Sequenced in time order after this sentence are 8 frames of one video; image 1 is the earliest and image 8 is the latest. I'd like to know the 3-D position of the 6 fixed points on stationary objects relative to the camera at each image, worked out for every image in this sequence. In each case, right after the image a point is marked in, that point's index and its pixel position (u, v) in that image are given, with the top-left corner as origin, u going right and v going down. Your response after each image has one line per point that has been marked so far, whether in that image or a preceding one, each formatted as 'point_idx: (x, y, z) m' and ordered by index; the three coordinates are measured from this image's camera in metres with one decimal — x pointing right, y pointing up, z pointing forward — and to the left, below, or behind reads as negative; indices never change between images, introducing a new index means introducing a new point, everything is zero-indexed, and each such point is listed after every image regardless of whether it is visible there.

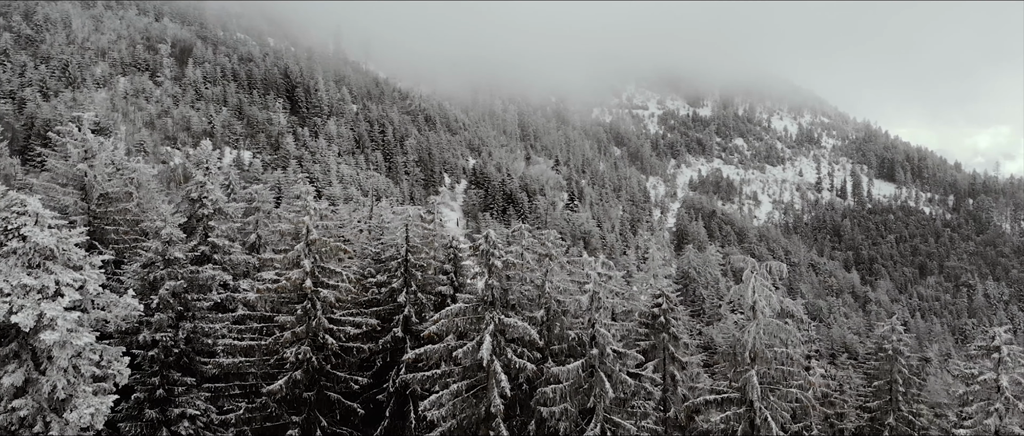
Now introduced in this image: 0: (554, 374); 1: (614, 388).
0: (+1.0, -4.1, +13.2) m
1: (+2.7, -4.6, +13.5) m
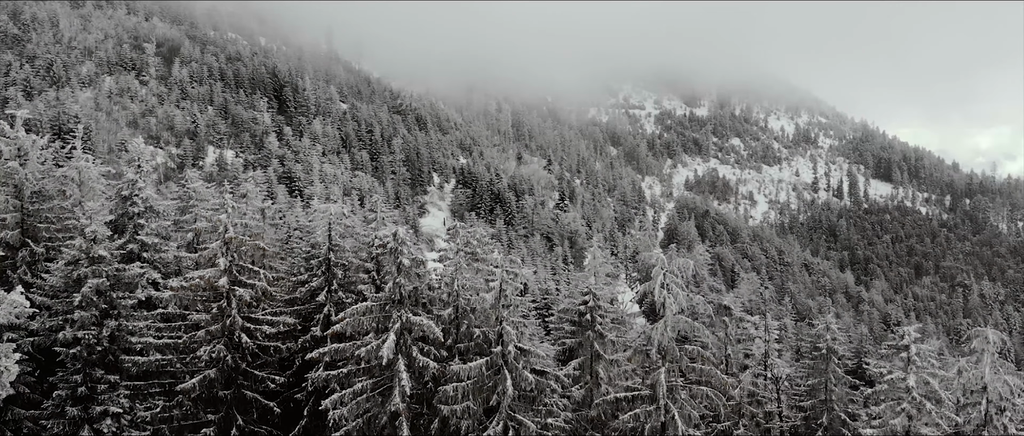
0: (-1.6, -4.1, +13.2) m
1: (+0.1, -4.5, +13.5) m
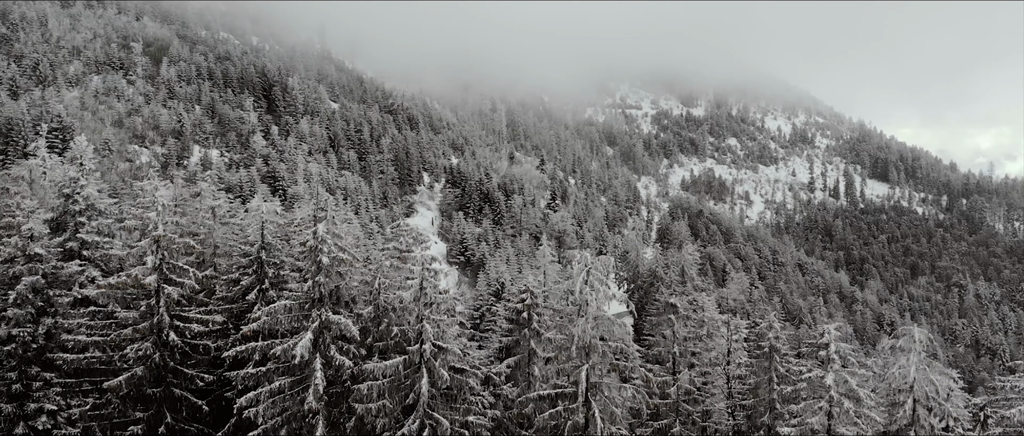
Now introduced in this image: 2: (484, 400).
0: (-3.8, -4.0, +13.2) m
1: (-2.1, -4.4, +13.5) m
2: (-1.0, -5.6, +15.4) m
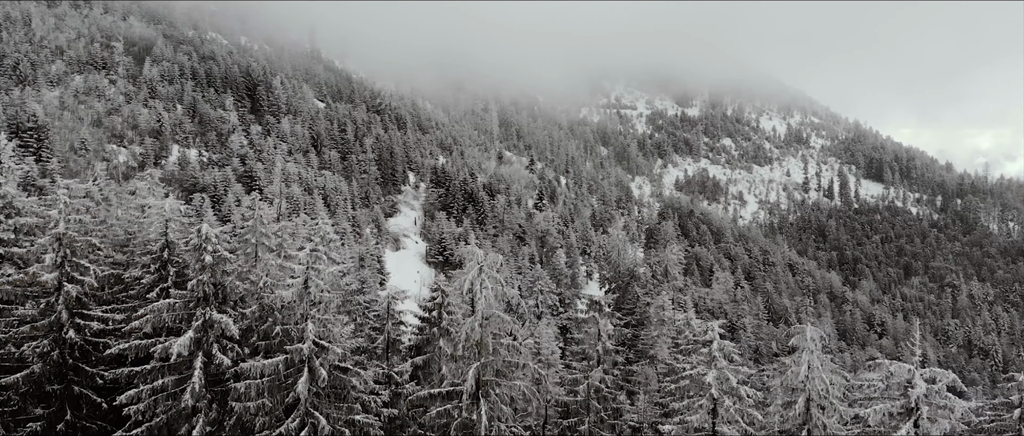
0: (-6.9, -4.0, +13.3) m
1: (-5.2, -4.4, +13.6) m
2: (-4.1, -5.5, +15.5) m
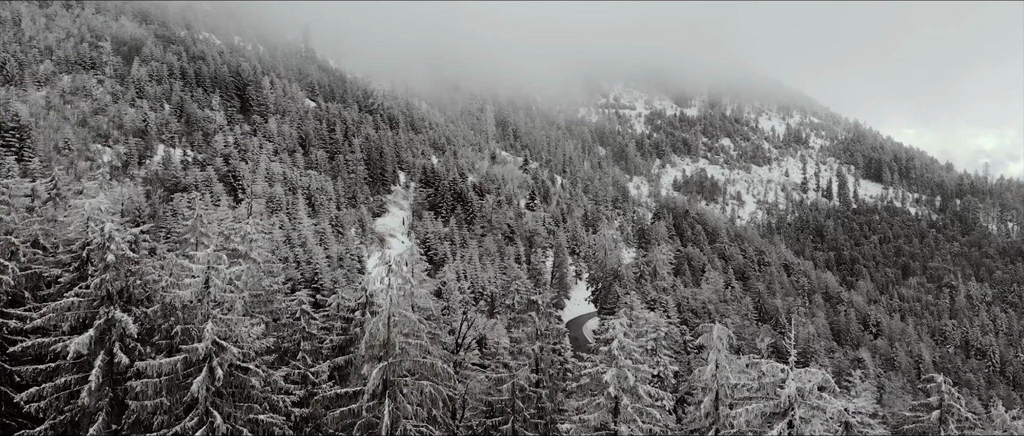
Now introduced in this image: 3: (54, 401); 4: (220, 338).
0: (-9.6, -3.9, +13.3) m
1: (-7.9, -4.4, +13.5) m
2: (-6.8, -5.5, +15.5) m
3: (-12.2, -4.9, +13.5) m
4: (-7.9, -3.3, +13.8) m
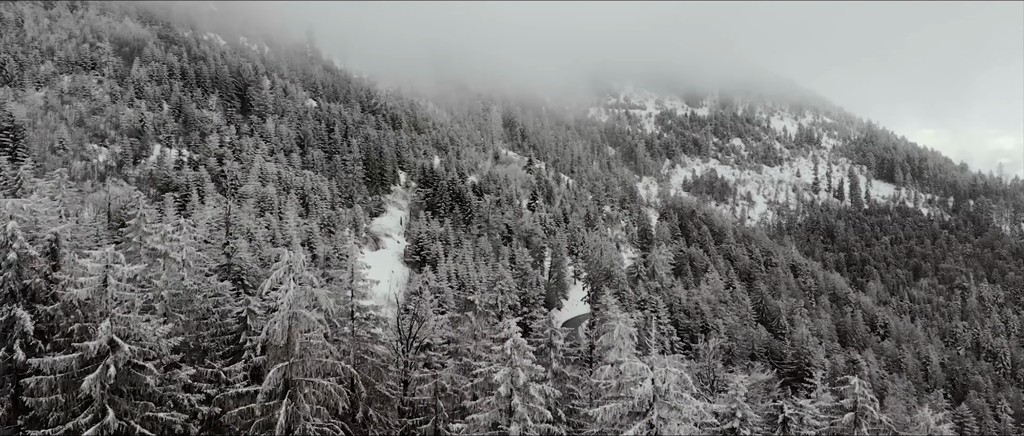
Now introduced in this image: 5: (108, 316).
0: (-12.2, -3.9, +13.1) m
1: (-10.5, -4.3, +13.4) m
2: (-9.3, -5.5, +15.2) m
3: (-14.8, -4.9, +13.4) m
4: (-10.5, -3.3, +13.6) m
5: (-10.8, -2.6, +13.5) m
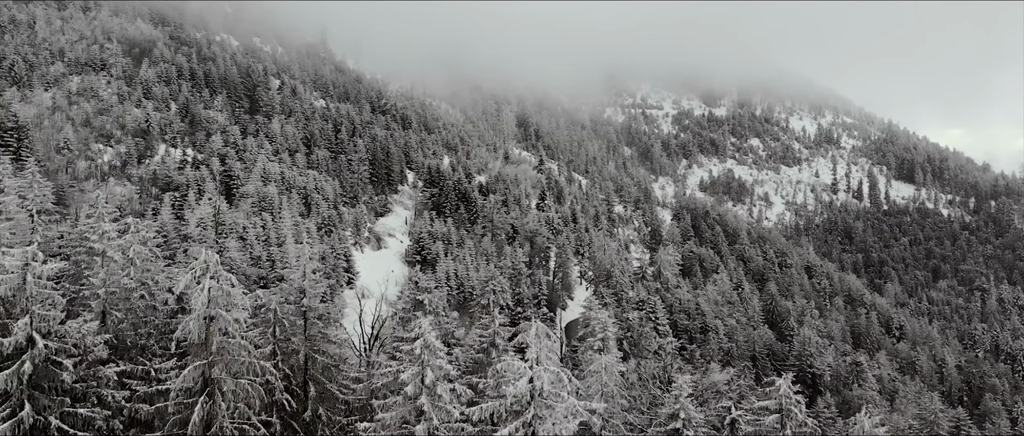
0: (-14.3, -3.8, +12.7) m
1: (-12.5, -4.3, +12.8) m
2: (-11.3, -5.4, +14.7) m
3: (-16.9, -4.8, +13.1) m
4: (-12.5, -3.2, +13.0) m
5: (-12.8, -2.5, +13.0) m
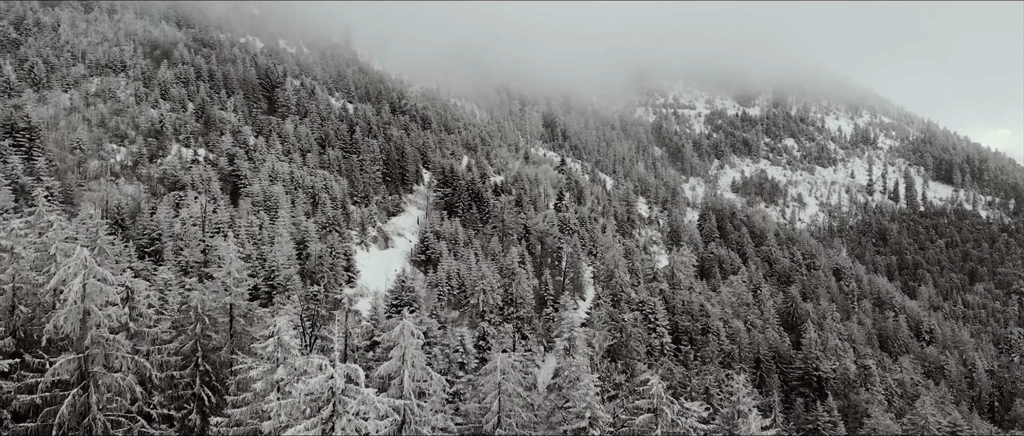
0: (-17.4, -3.8, +11.9) m
1: (-15.7, -4.2, +12.0) m
2: (-14.4, -5.4, +13.7) m
3: (-20.0, -4.7, +12.5) m
4: (-15.7, -3.2, +12.2) m
5: (-15.9, -2.5, +12.2) m
